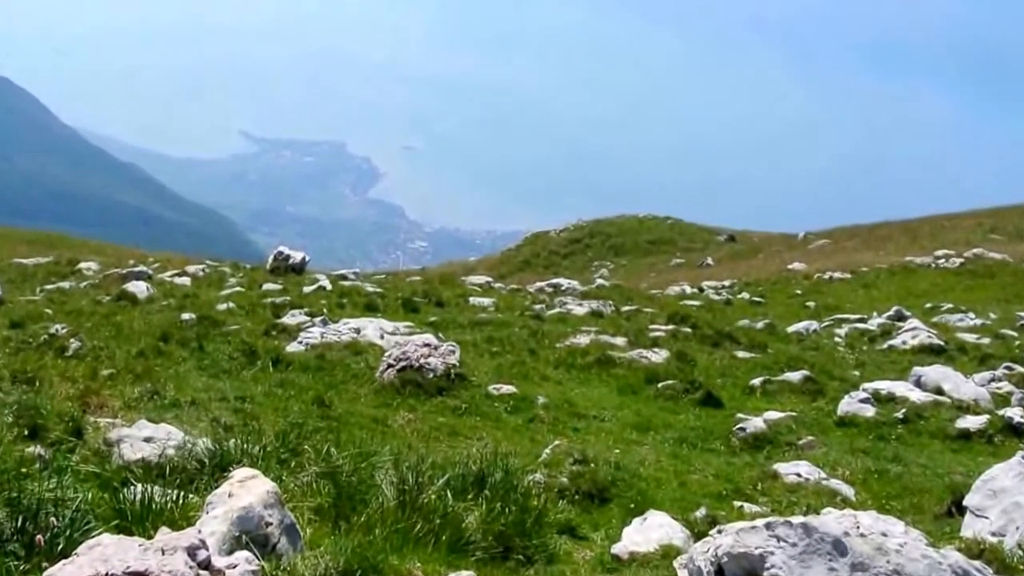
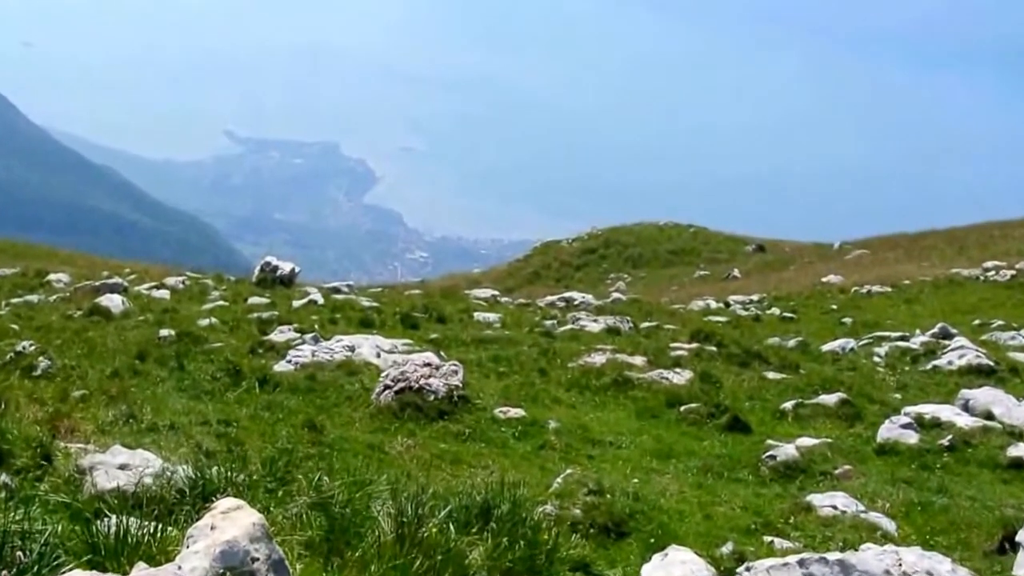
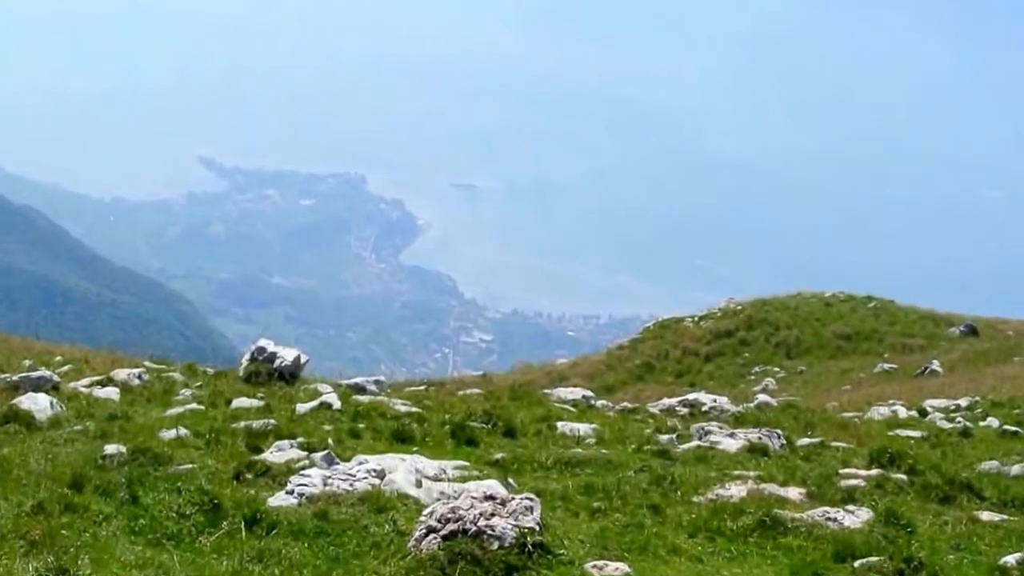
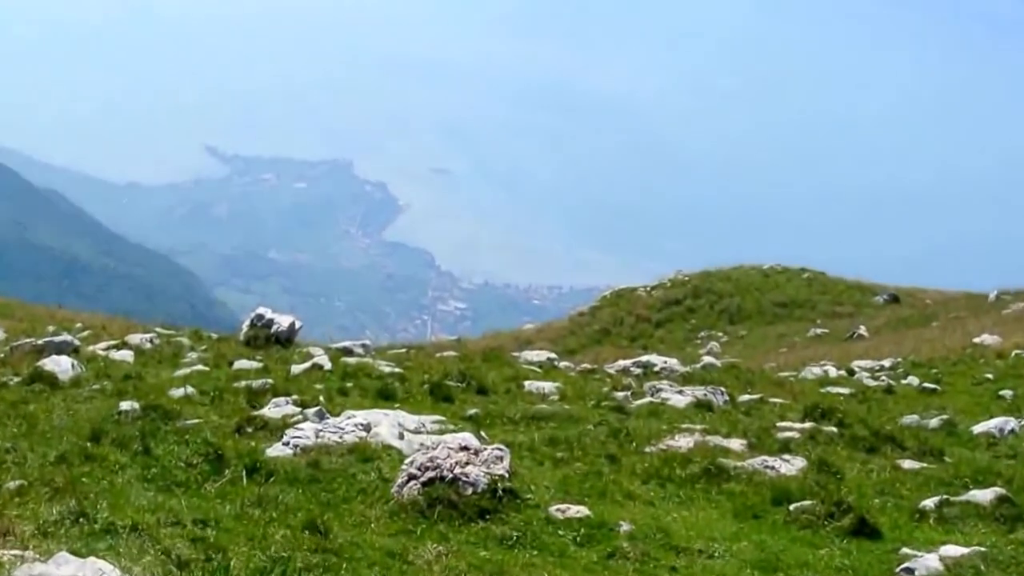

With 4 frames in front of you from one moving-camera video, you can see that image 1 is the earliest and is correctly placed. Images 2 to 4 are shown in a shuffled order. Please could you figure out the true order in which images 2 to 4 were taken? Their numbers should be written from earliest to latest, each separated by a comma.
2, 4, 3
